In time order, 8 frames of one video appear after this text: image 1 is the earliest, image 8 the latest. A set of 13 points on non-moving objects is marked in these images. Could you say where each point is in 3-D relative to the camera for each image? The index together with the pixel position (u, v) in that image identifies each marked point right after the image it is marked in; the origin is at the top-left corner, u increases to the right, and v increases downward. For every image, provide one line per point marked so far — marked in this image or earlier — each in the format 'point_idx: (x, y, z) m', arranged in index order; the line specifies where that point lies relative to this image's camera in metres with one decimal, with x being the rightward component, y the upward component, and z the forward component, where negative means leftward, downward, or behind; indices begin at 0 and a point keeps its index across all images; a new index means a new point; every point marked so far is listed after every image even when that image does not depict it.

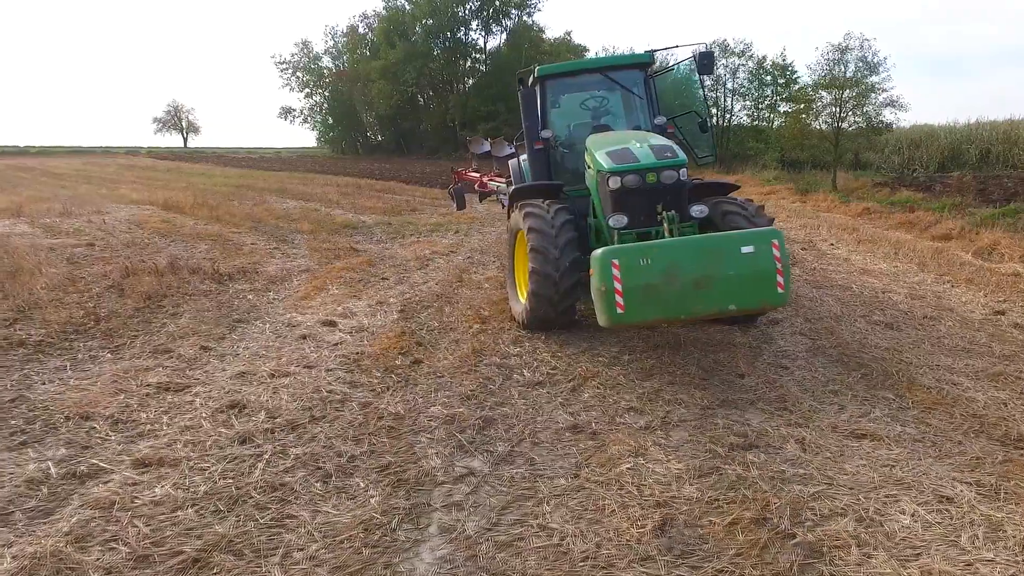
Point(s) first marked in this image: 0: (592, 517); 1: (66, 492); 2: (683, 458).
0: (+0.3, -0.8, +2.3) m
1: (-1.7, -0.8, +2.4) m
2: (+0.8, -0.7, +2.7) m
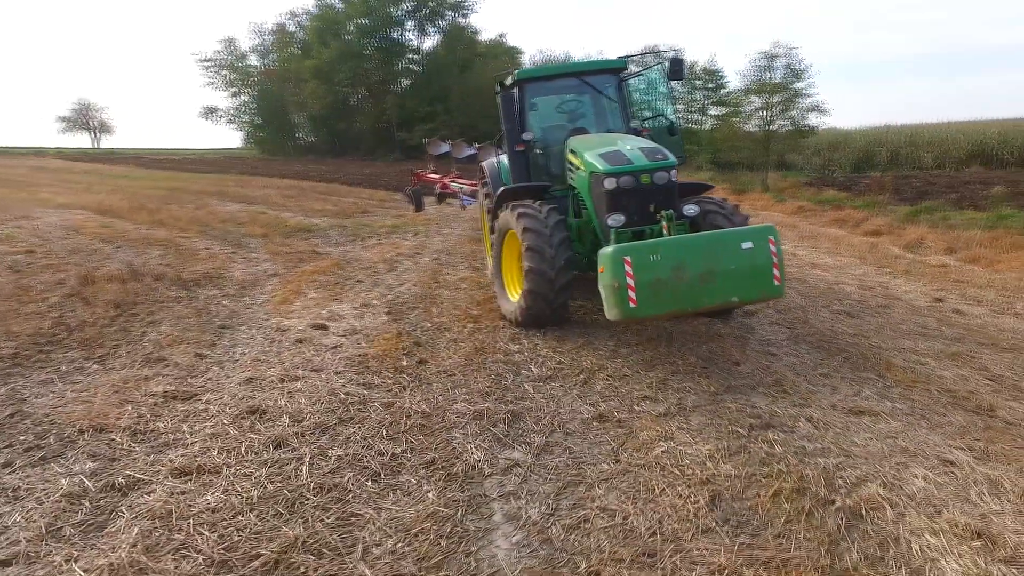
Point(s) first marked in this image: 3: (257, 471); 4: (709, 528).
0: (+0.5, -0.8, +2.4) m
1: (-1.5, -0.8, +2.3) m
2: (+0.9, -0.7, +2.9) m
3: (-1.1, -0.8, +2.6) m
4: (+0.7, -0.9, +2.2) m
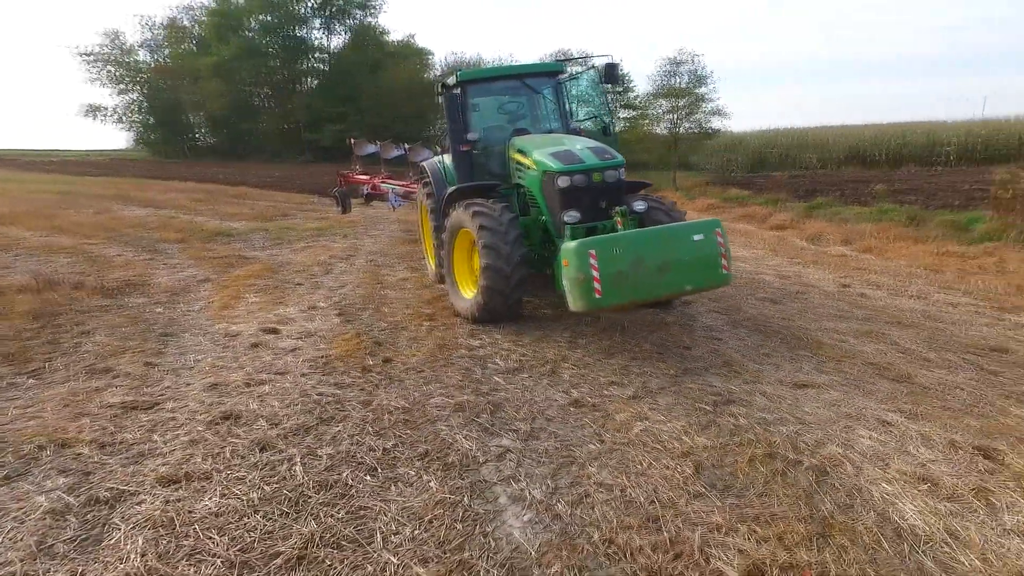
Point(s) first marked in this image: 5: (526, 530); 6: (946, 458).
0: (+0.5, -0.8, +2.6) m
1: (-1.5, -0.8, +2.2) m
2: (+0.9, -0.7, +3.1) m
3: (-1.1, -0.8, +2.6) m
4: (+0.7, -0.8, +2.4) m
5: (+0.1, -0.9, +2.2) m
6: (+1.9, -0.7, +2.6) m
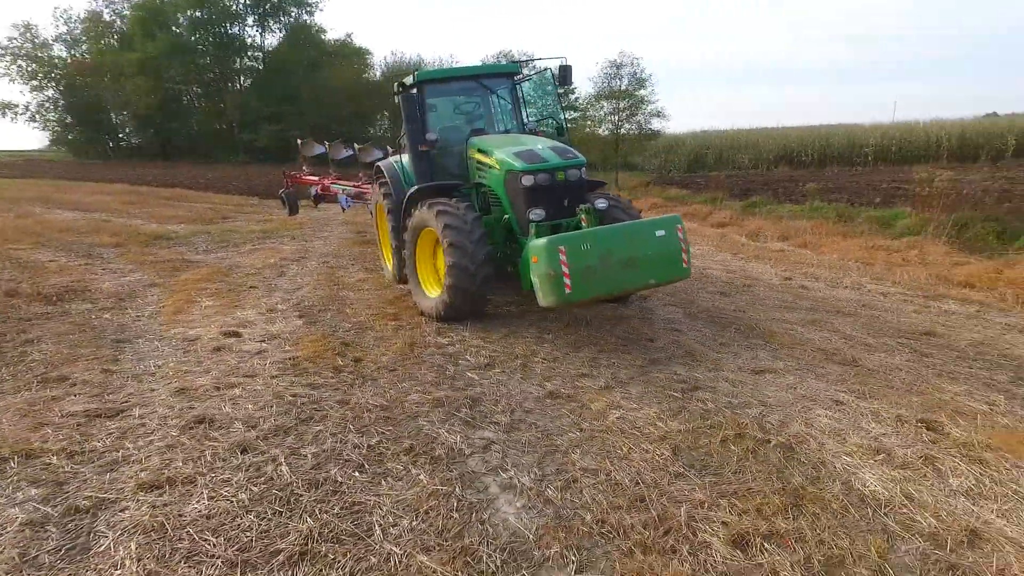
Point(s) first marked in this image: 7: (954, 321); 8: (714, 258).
0: (+0.5, -0.7, +2.7) m
1: (-1.5, -0.8, +2.2) m
2: (+0.7, -0.6, +3.3) m
3: (-1.1, -0.8, +2.5) m
4: (+0.7, -0.8, +2.6) m
5: (0.0, -0.8, +2.3) m
6: (+1.8, -0.7, +2.9) m
7: (+3.6, -0.3, +5.0) m
8: (+2.6, +0.4, +8.1) m
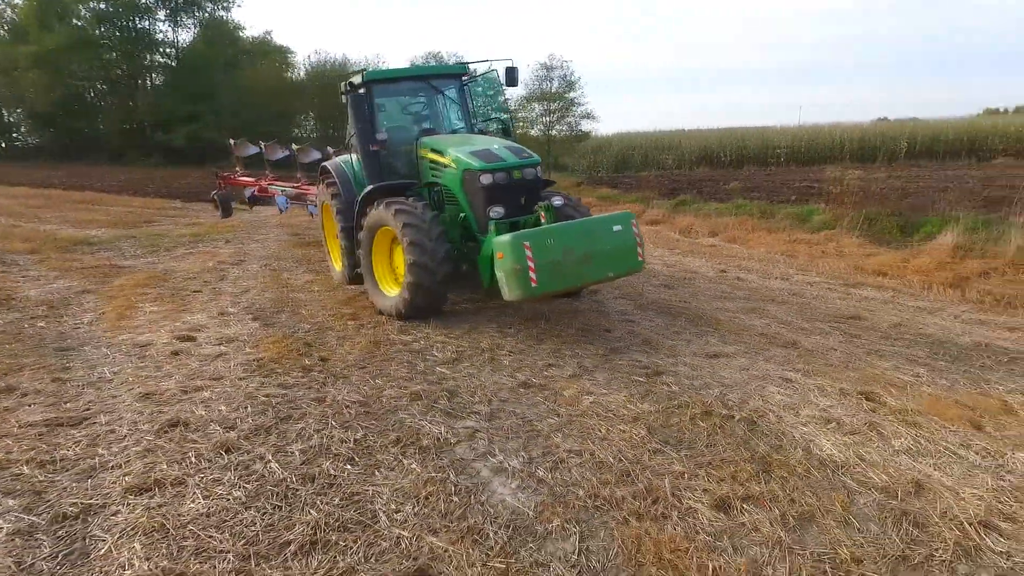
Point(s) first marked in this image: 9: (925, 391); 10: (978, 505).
0: (+0.4, -0.7, +2.9) m
1: (-1.5, -0.8, +2.1) m
2: (+0.6, -0.6, +3.5) m
3: (-1.2, -0.8, +2.5) m
4: (+0.6, -0.7, +2.7) m
5: (0.0, -0.8, +2.4) m
6: (+1.7, -0.6, +3.2) m
7: (+3.2, -0.2, +5.6) m
8: (+1.9, +0.5, +8.4) m
9: (+2.2, -0.6, +3.3) m
10: (+1.7, -0.8, +2.2) m
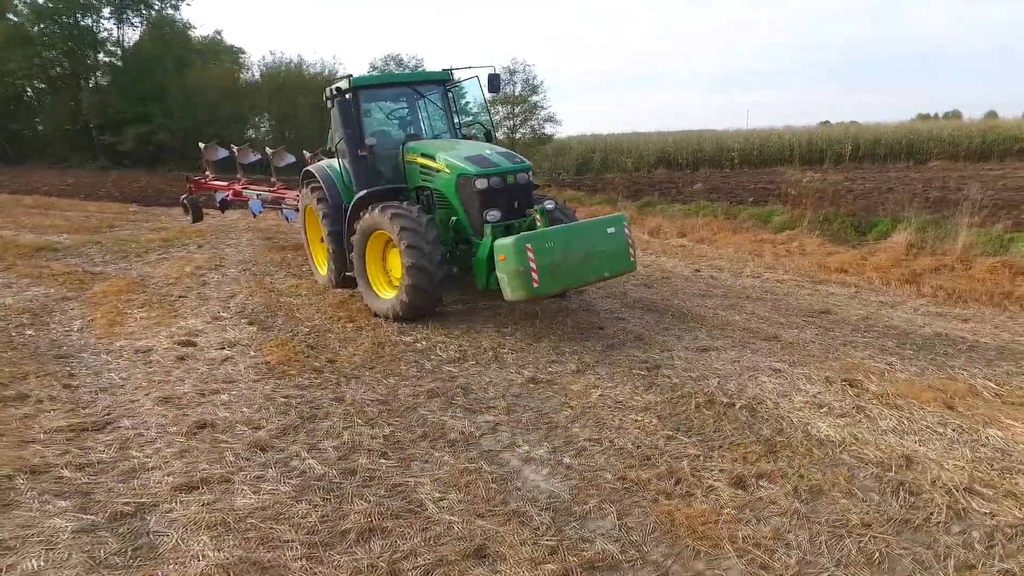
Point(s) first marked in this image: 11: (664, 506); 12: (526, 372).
0: (+0.5, -0.7, +3.1) m
1: (-1.3, -0.9, +2.2) m
2: (+0.7, -0.6, +3.7) m
3: (-1.0, -0.8, +2.6) m
4: (+0.8, -0.7, +3.0) m
5: (+0.2, -0.8, +2.6) m
6: (+1.8, -0.6, +3.5) m
7: (+3.2, -0.1, +5.9) m
8: (+1.6, +0.5, +8.7) m
9: (+2.3, -0.5, +3.6) m
10: (+1.8, -0.8, +2.5) m
11: (+0.6, -0.8, +2.4) m
12: (+0.1, -0.5, +3.9) m
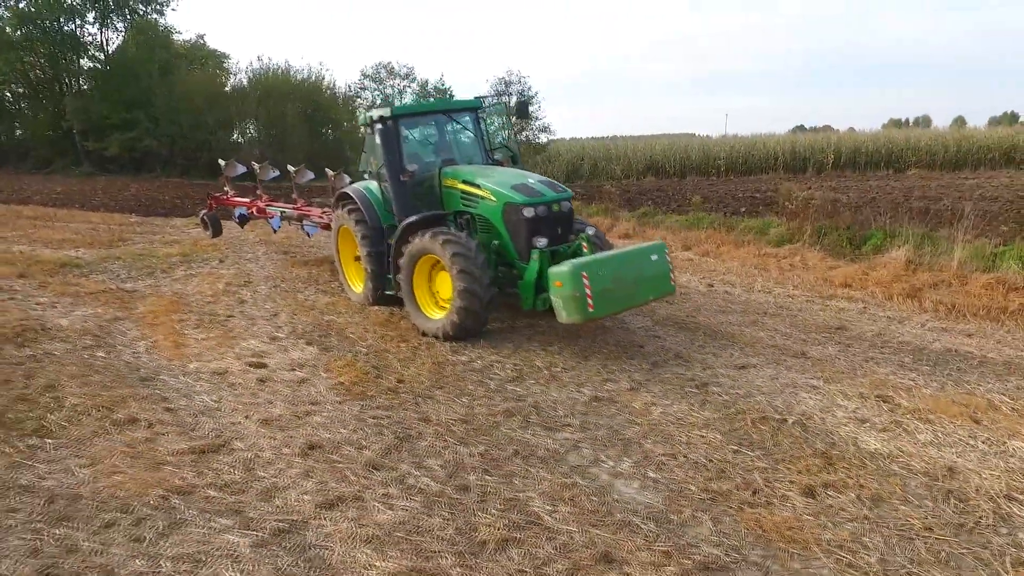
0: (+0.9, -0.9, +3.5) m
1: (-0.8, -1.0, +2.5) m
2: (+1.1, -0.7, +4.0) m
3: (-0.6, -1.0, +2.9) m
4: (+1.2, -0.9, +3.3) m
5: (+0.6, -1.0, +2.9) m
6: (+2.2, -0.7, +3.9) m
7: (+3.5, -0.3, +6.4) m
8: (+1.9, +0.3, +9.1) m
9: (+2.7, -0.7, +4.1) m
10: (+2.3, -0.9, +2.9) m
11: (+1.0, -1.0, +2.7) m
12: (+0.5, -0.7, +4.2) m
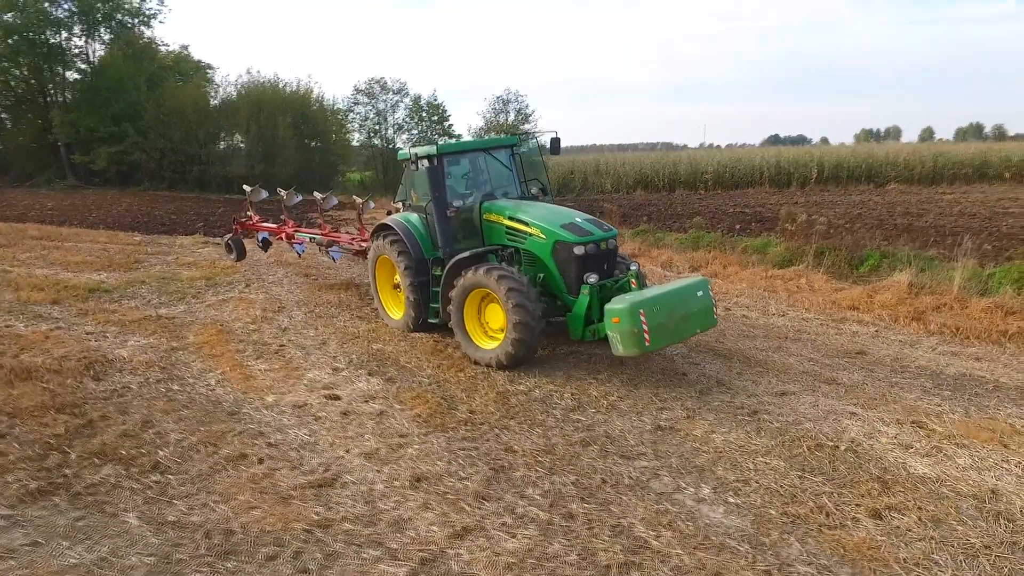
0: (+1.5, -1.1, +3.8) m
1: (-0.3, -1.3, +2.8) m
2: (+1.6, -1.0, +4.4) m
3: (0.0, -1.2, +3.2) m
4: (+1.7, -1.1, +3.7) m
5: (+1.2, -1.2, +3.3) m
6: (+2.7, -1.0, +4.3) m
7: (+3.9, -0.6, +6.9) m
8: (+2.2, -0.1, +9.6) m
9: (+3.2, -0.9, +4.5) m
10: (+2.8, -1.2, +3.3) m
11: (+1.6, -1.2, +3.1) m
12: (+1.0, -1.0, +4.6) m
